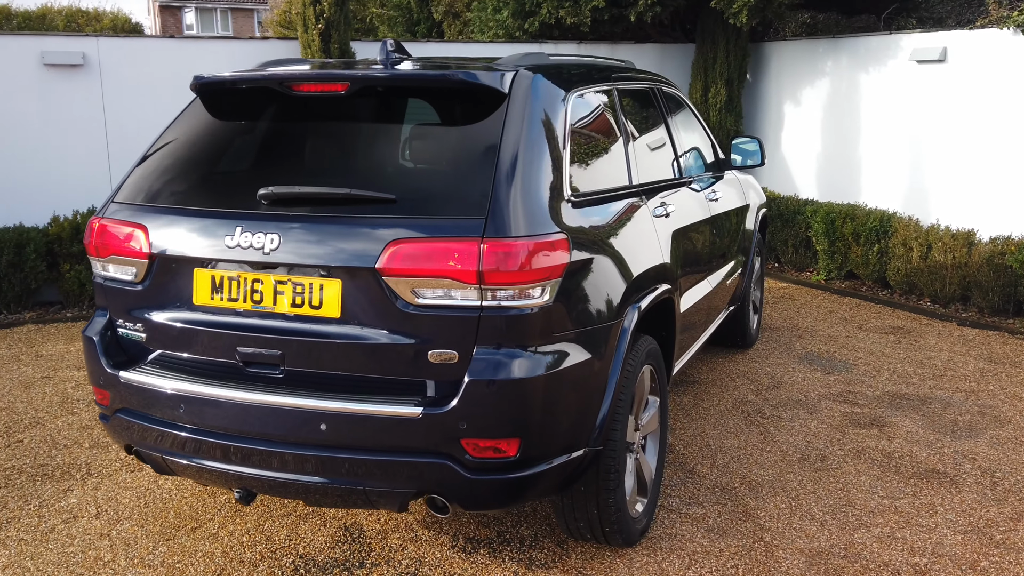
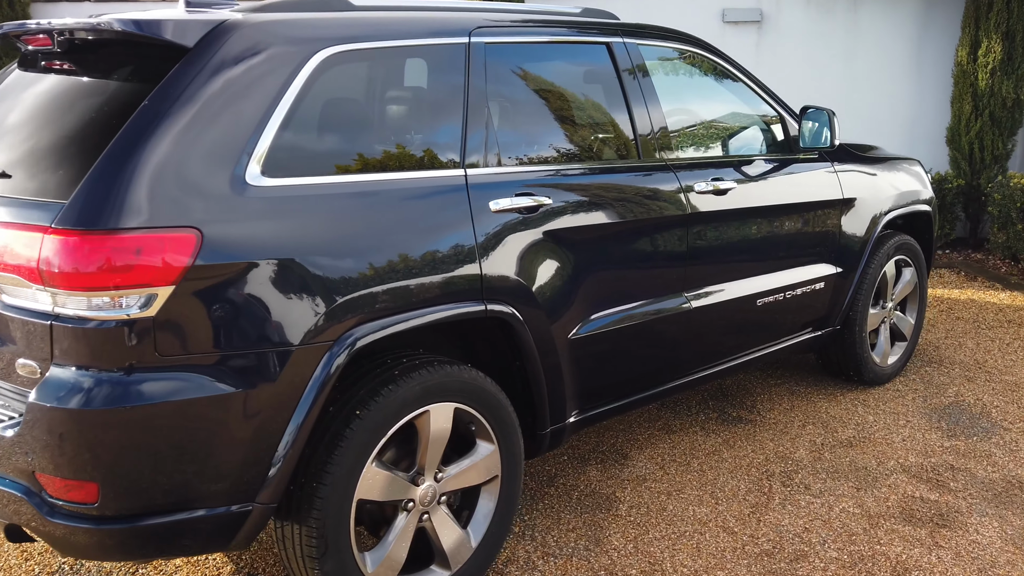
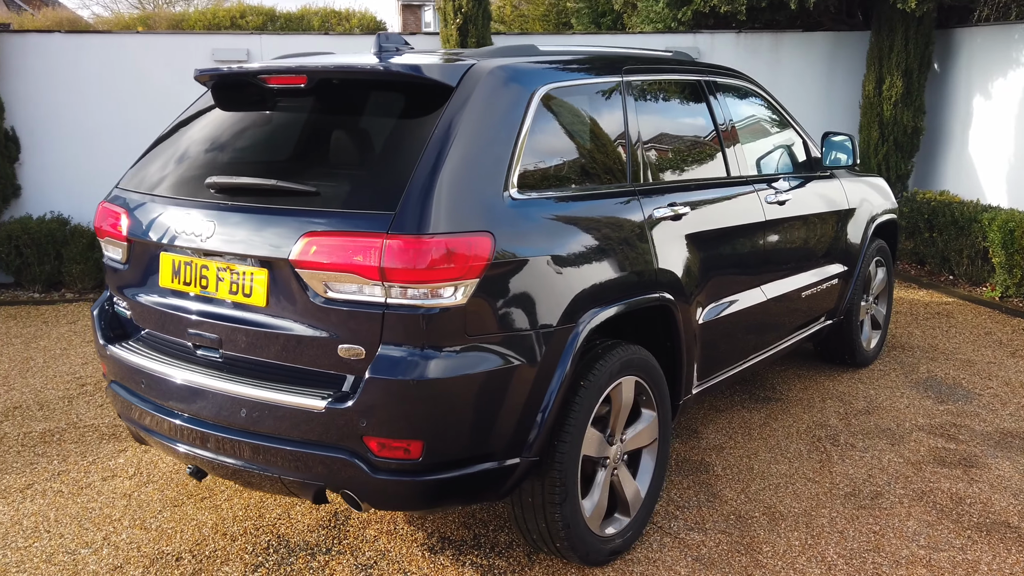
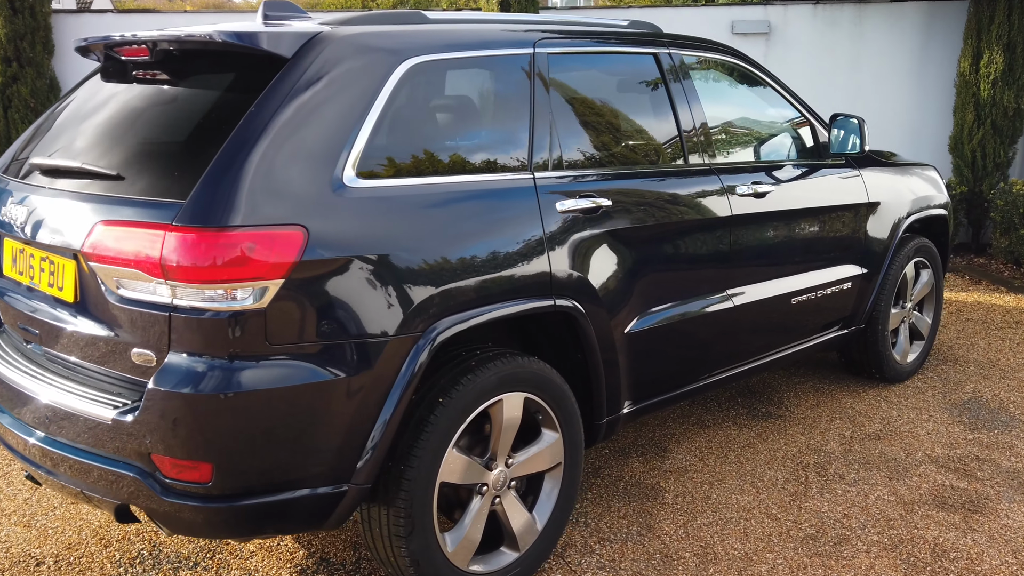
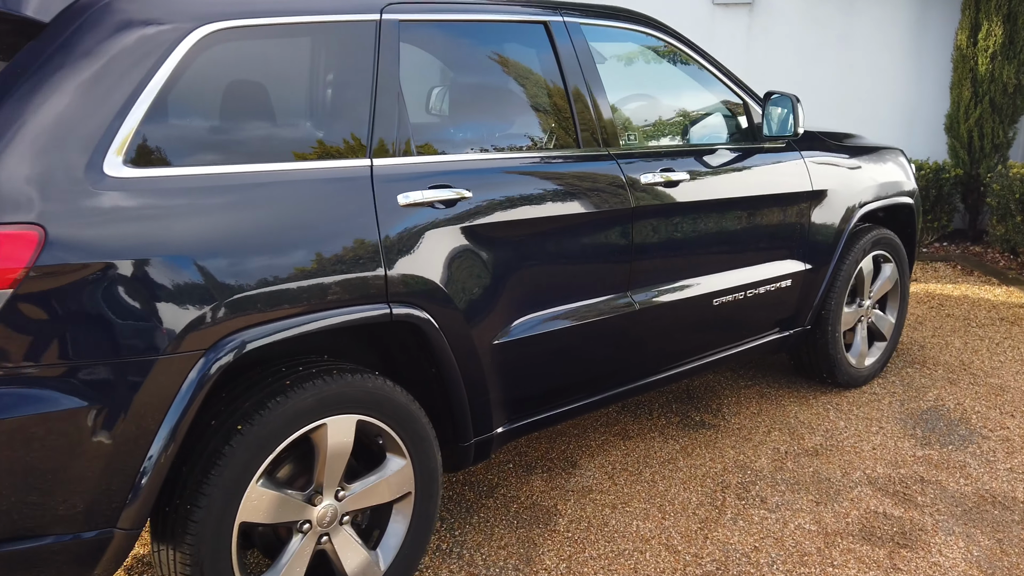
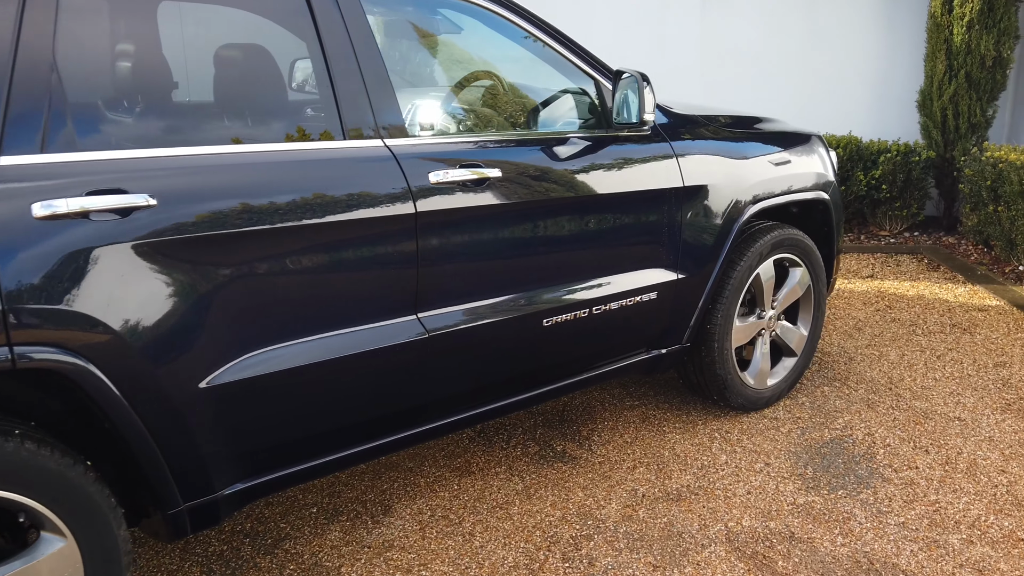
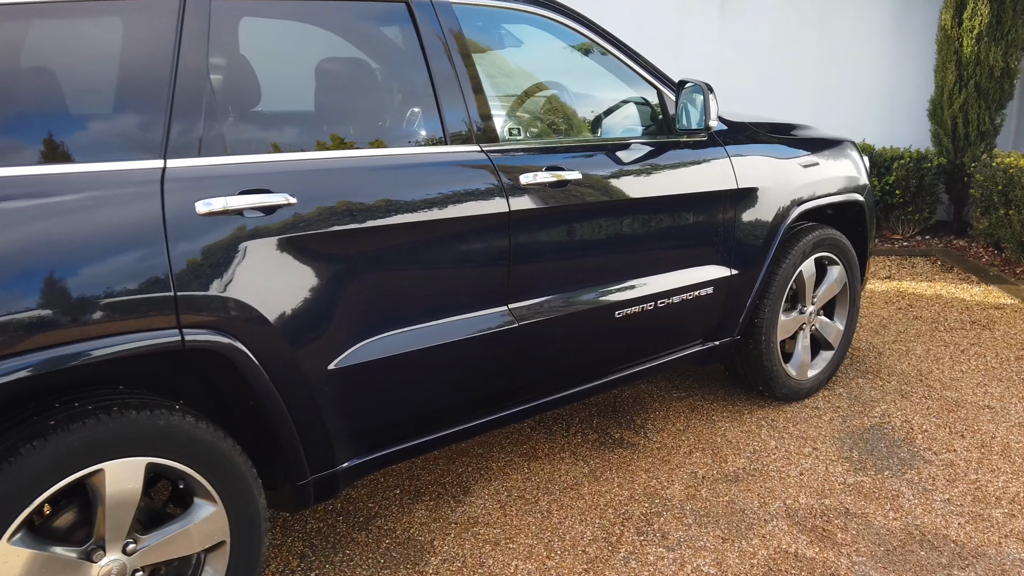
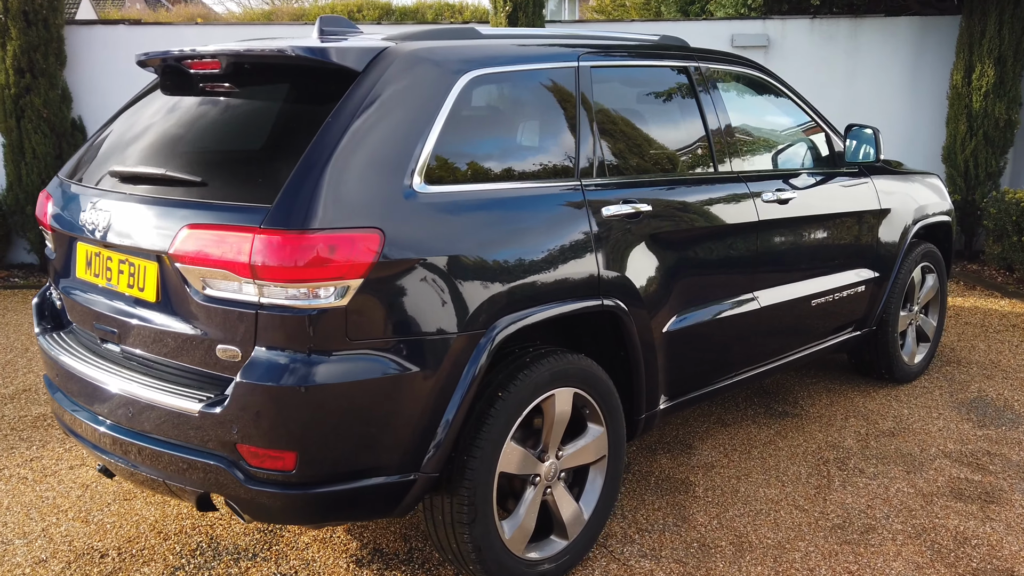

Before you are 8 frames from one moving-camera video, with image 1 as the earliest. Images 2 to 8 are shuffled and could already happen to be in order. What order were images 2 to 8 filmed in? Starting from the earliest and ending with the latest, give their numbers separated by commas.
3, 8, 4, 2, 5, 7, 6
